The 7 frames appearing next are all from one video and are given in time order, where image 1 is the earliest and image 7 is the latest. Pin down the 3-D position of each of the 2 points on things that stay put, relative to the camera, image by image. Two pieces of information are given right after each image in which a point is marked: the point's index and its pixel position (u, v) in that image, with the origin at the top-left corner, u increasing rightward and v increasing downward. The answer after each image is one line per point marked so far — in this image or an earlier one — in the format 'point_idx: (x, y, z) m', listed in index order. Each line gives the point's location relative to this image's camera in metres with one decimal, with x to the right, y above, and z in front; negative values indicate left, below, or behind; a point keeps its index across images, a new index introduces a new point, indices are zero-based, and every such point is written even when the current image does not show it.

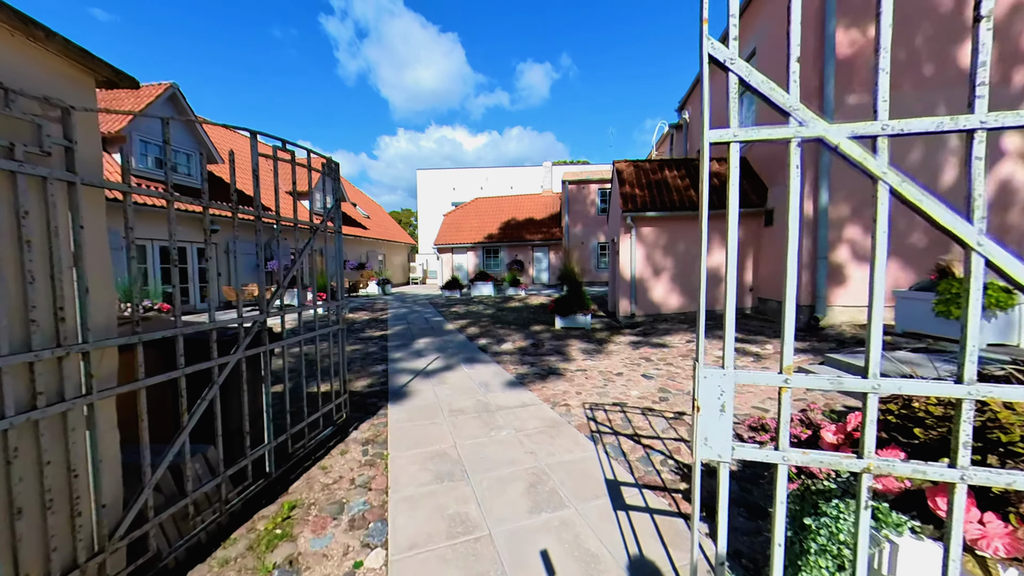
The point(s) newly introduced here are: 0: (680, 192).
0: (+4.5, +2.5, +8.9) m
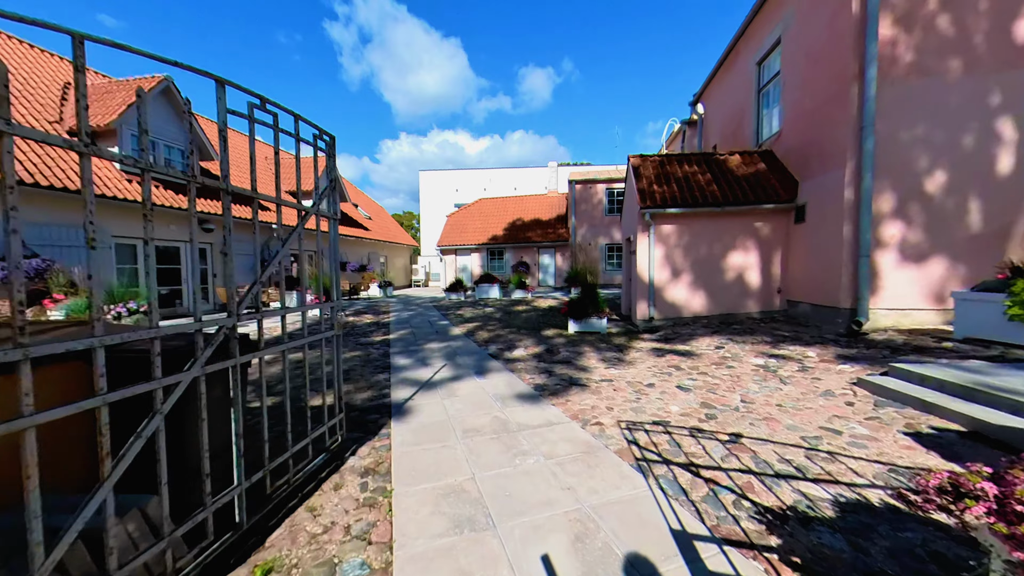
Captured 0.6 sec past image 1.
0: (+4.7, +2.5, +8.4) m
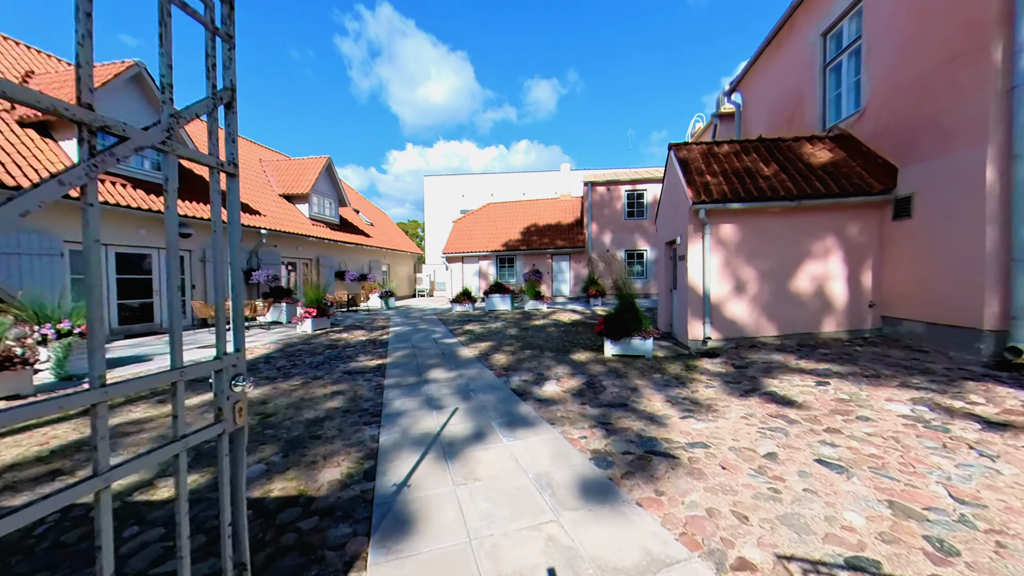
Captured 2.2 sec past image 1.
0: (+5.2, +2.2, +6.8) m
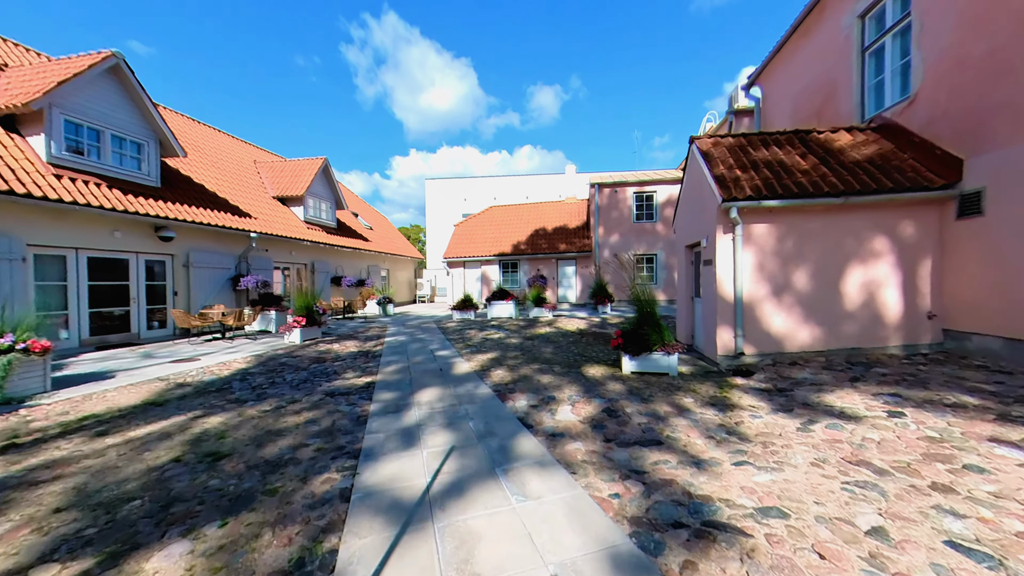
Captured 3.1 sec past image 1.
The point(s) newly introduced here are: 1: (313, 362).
0: (+5.3, +2.1, +6.0) m
1: (-4.5, -1.6, +7.5) m
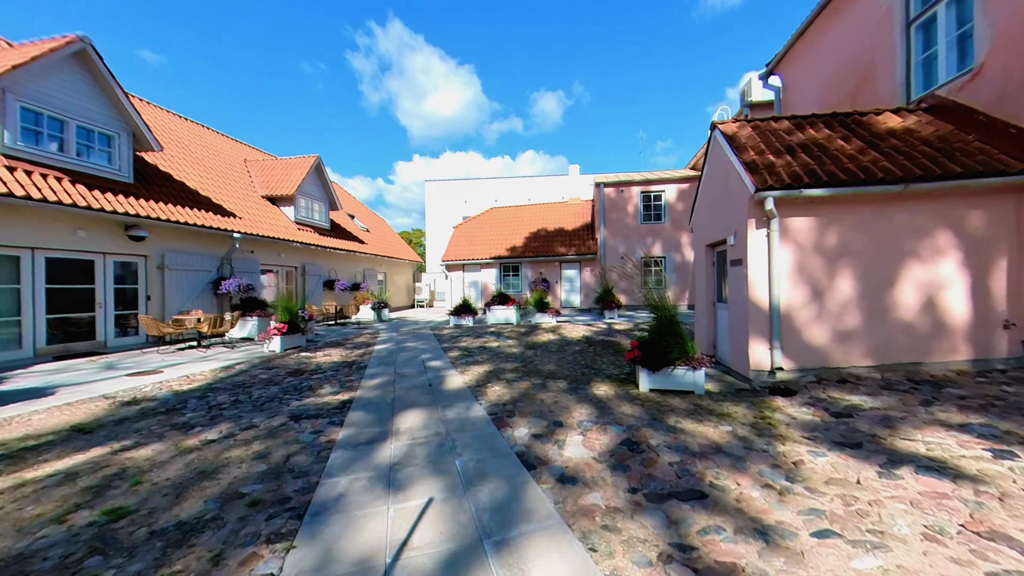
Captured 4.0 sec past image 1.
0: (+5.3, +2.0, +5.2) m
1: (-4.5, -1.7, +6.7) m
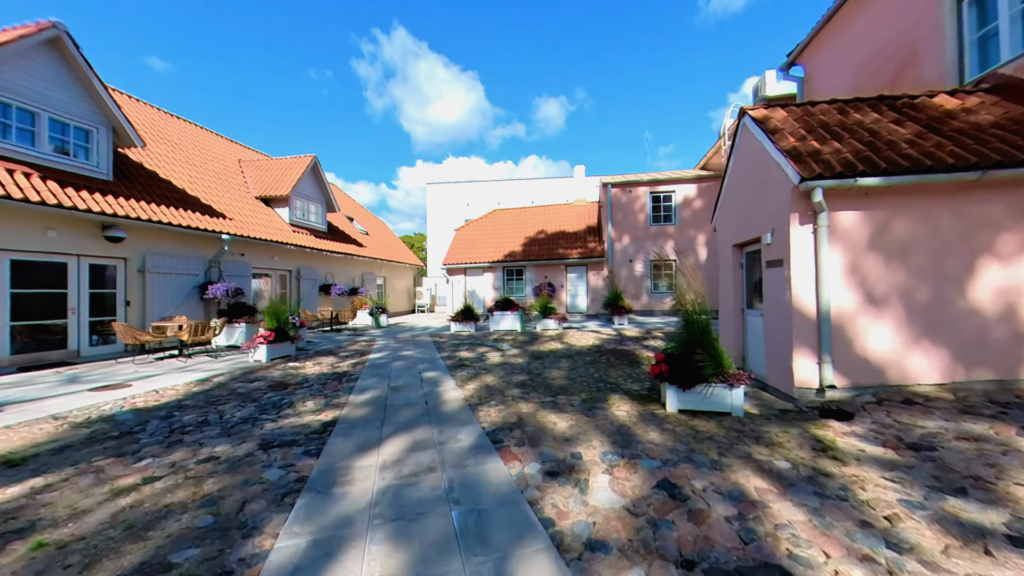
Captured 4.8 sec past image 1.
0: (+5.4, +1.9, +4.5) m
1: (-4.3, -1.8, +6.0) m
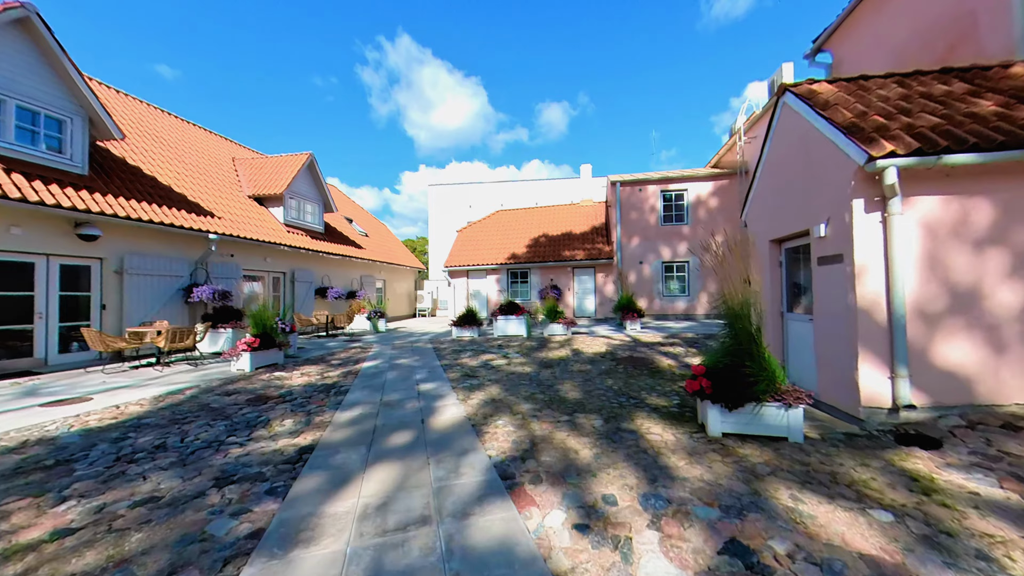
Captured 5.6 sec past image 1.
0: (+5.5, +1.9, +3.8) m
1: (-4.2, -1.8, +5.3) m
